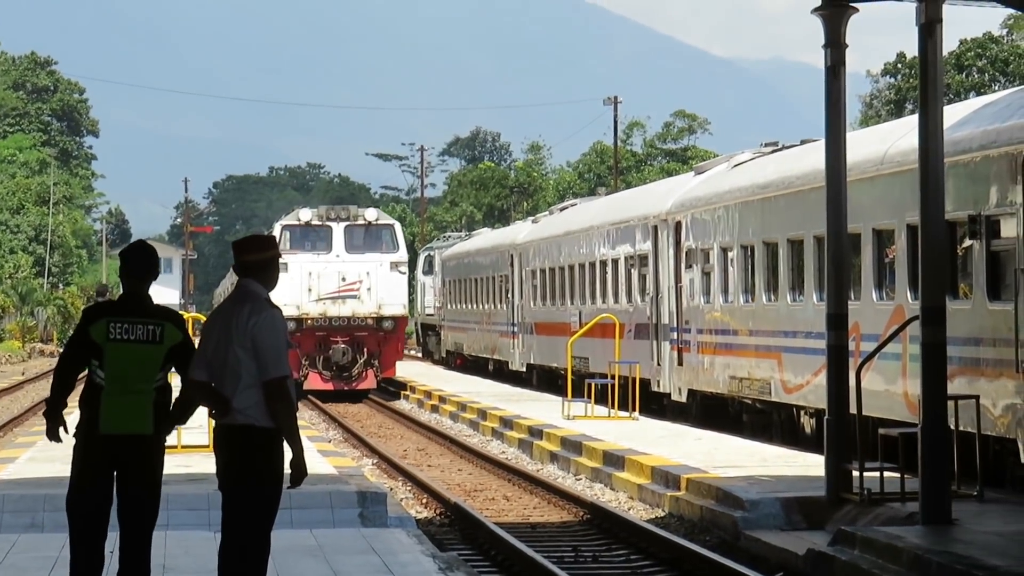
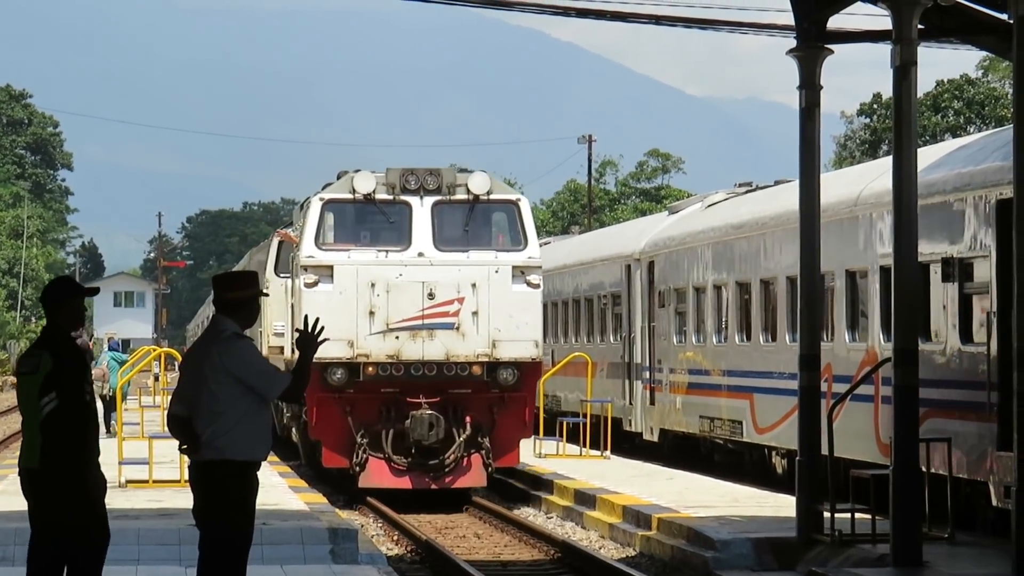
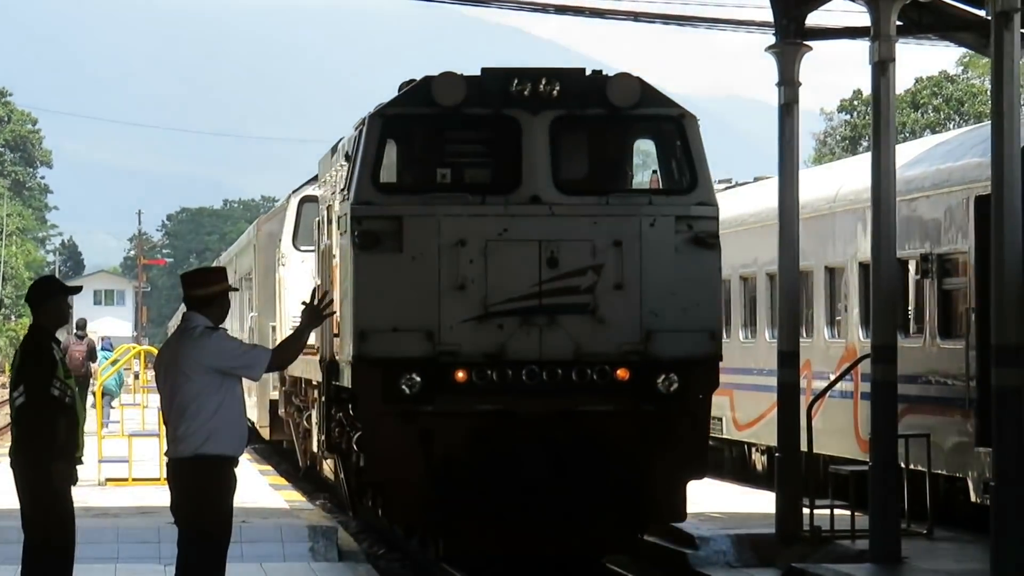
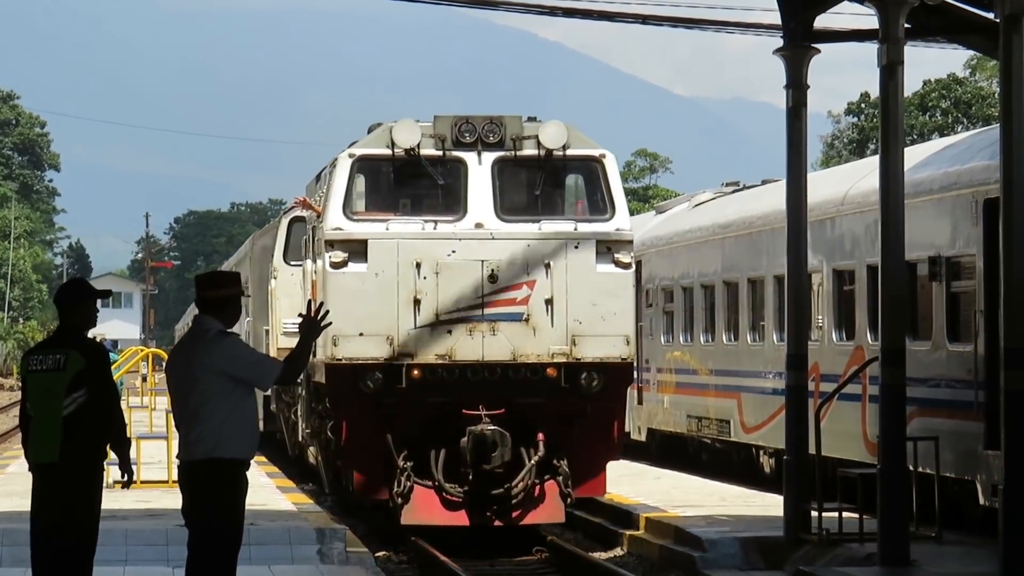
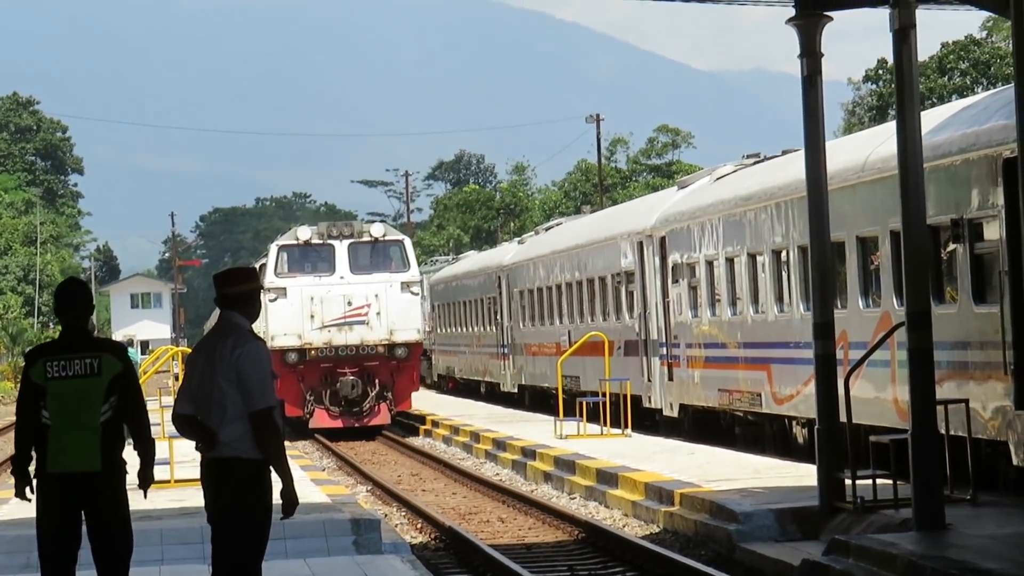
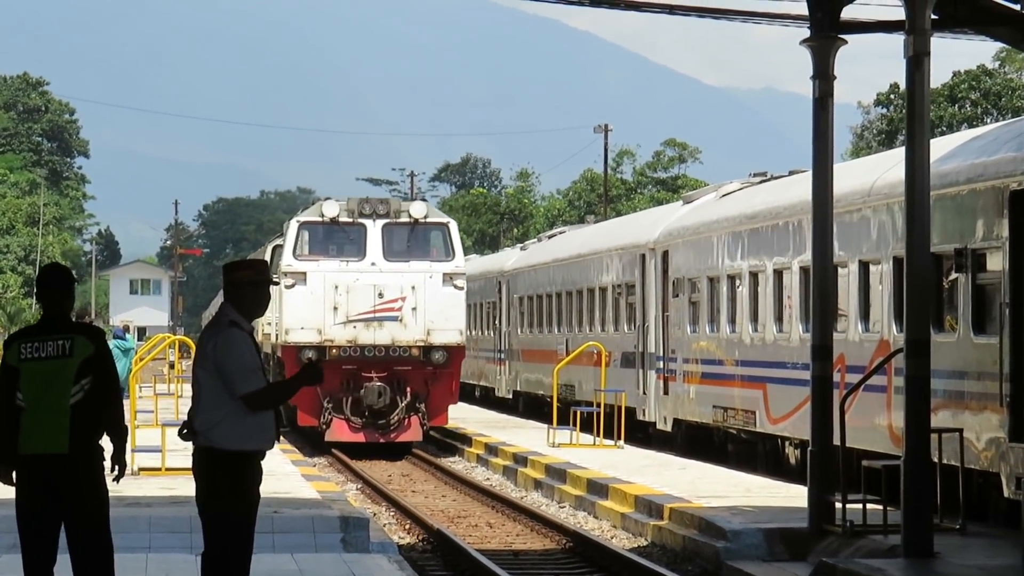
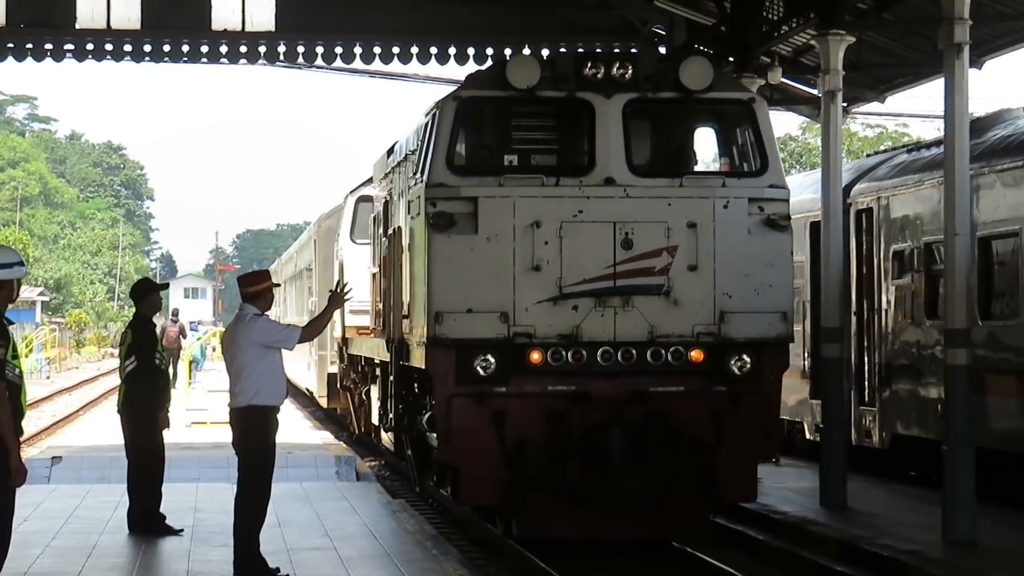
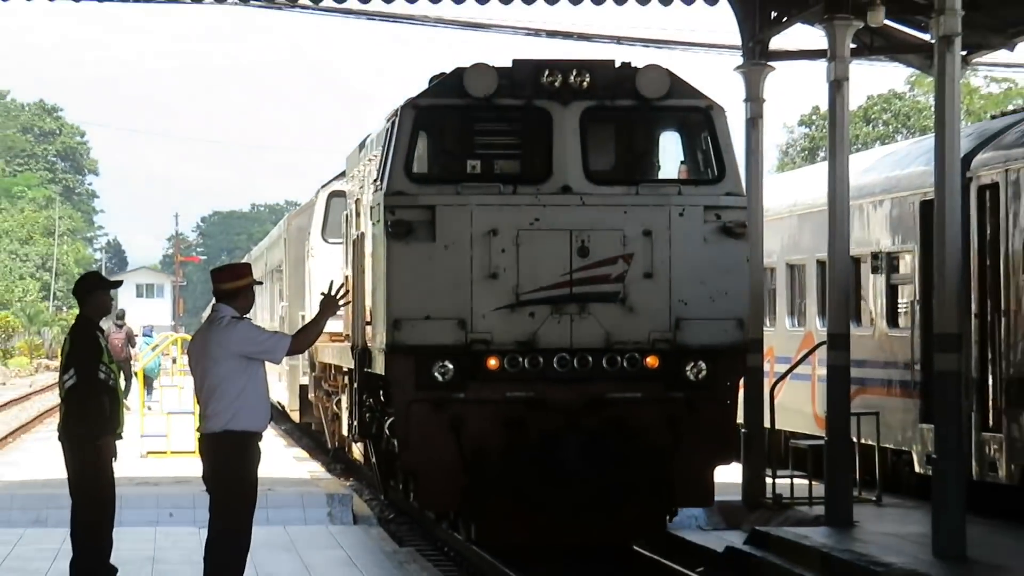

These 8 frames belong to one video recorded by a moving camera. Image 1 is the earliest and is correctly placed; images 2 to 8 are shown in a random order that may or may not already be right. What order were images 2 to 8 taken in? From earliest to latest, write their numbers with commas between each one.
5, 6, 2, 4, 3, 8, 7
